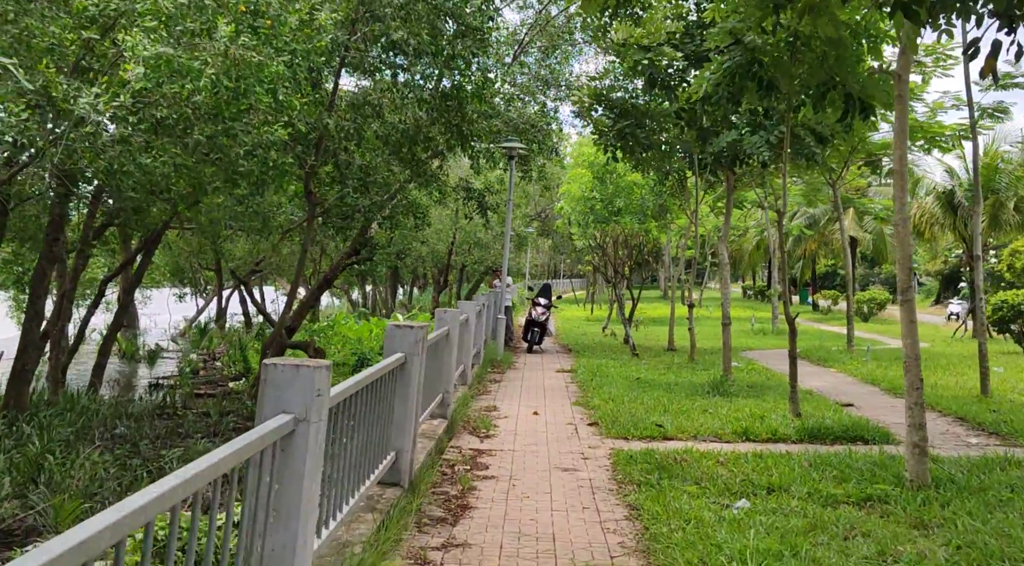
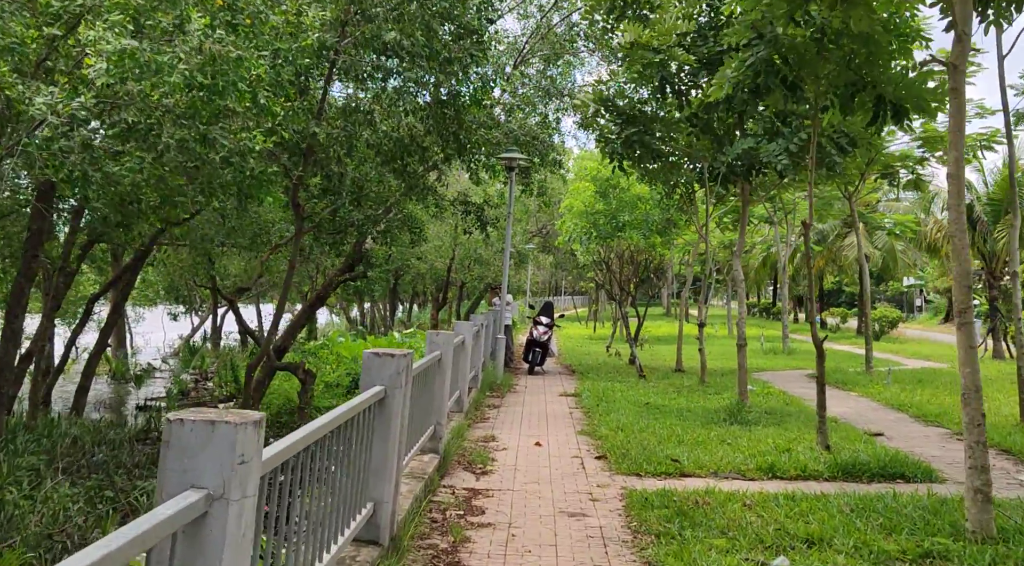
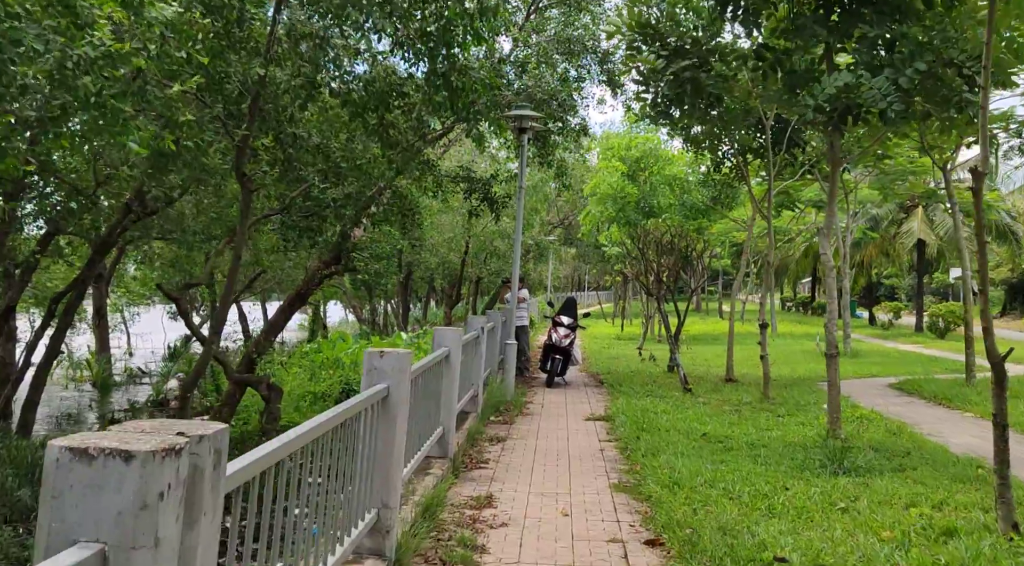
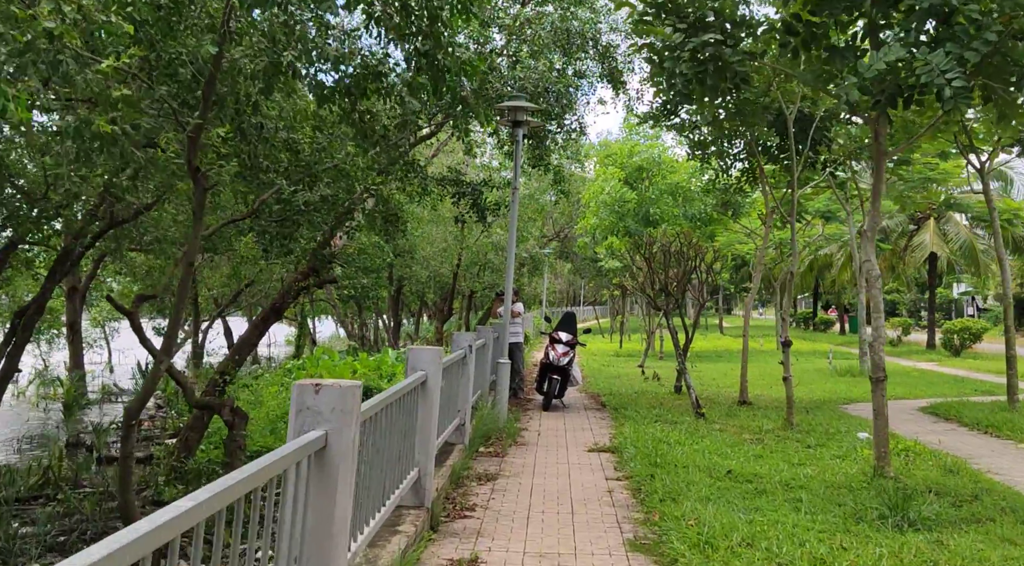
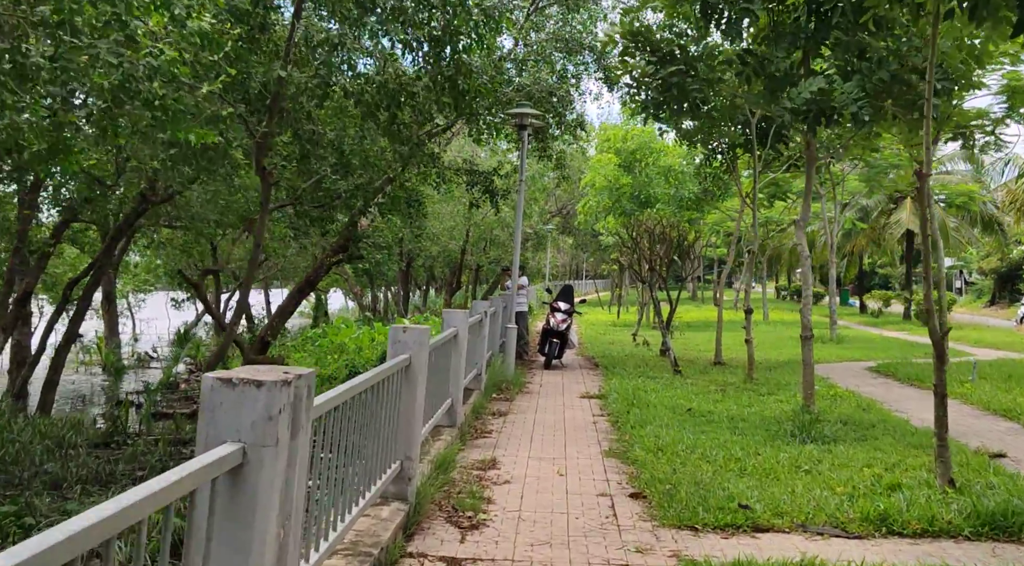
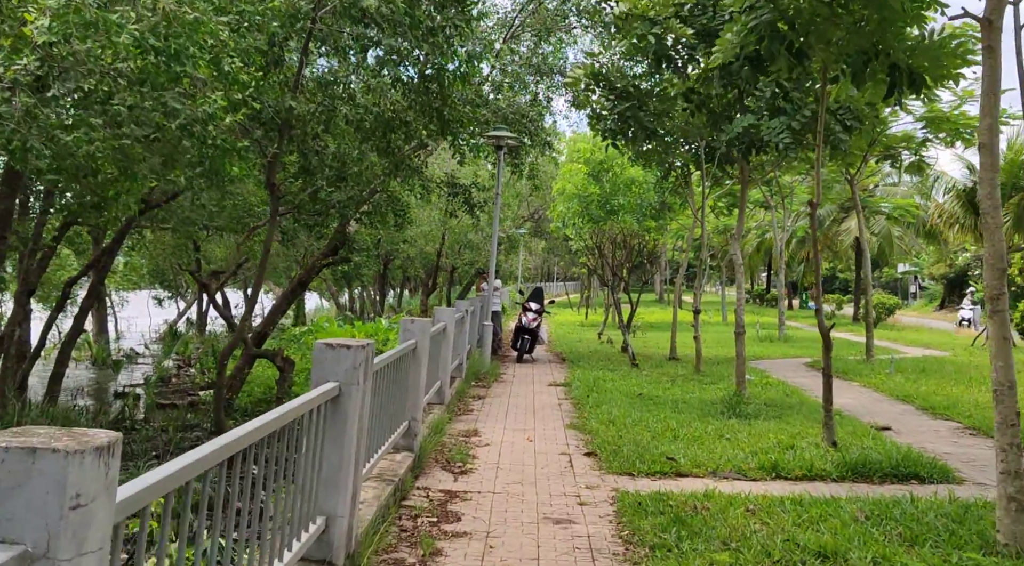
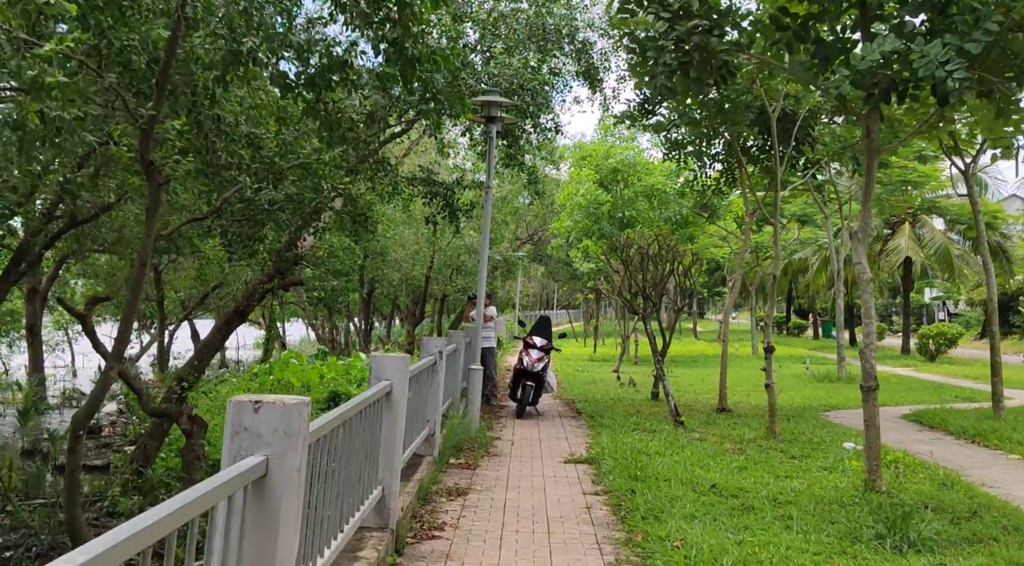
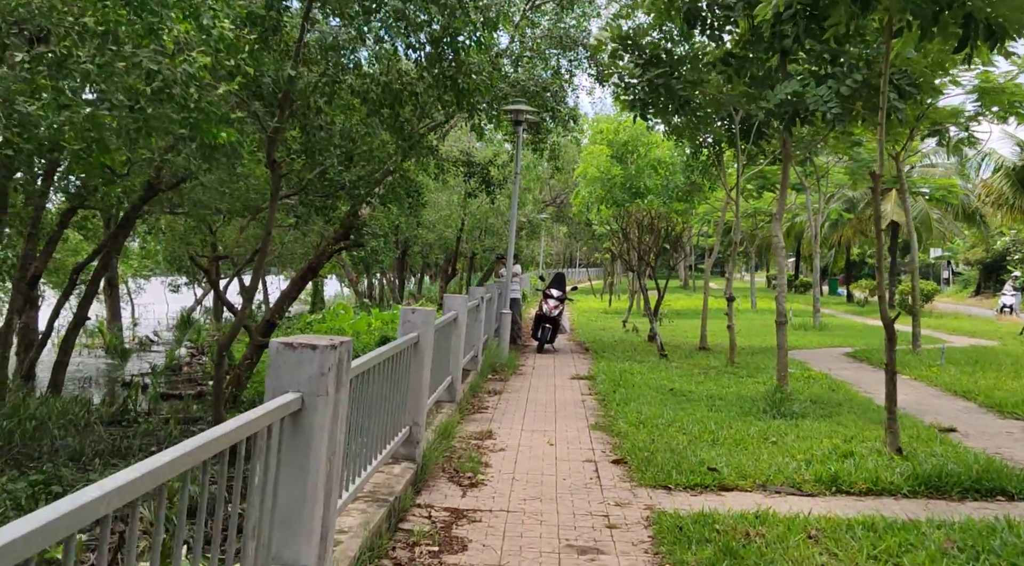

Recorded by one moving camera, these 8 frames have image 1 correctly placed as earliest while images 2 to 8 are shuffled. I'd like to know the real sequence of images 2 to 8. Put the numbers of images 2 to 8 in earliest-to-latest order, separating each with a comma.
2, 6, 8, 5, 3, 4, 7
